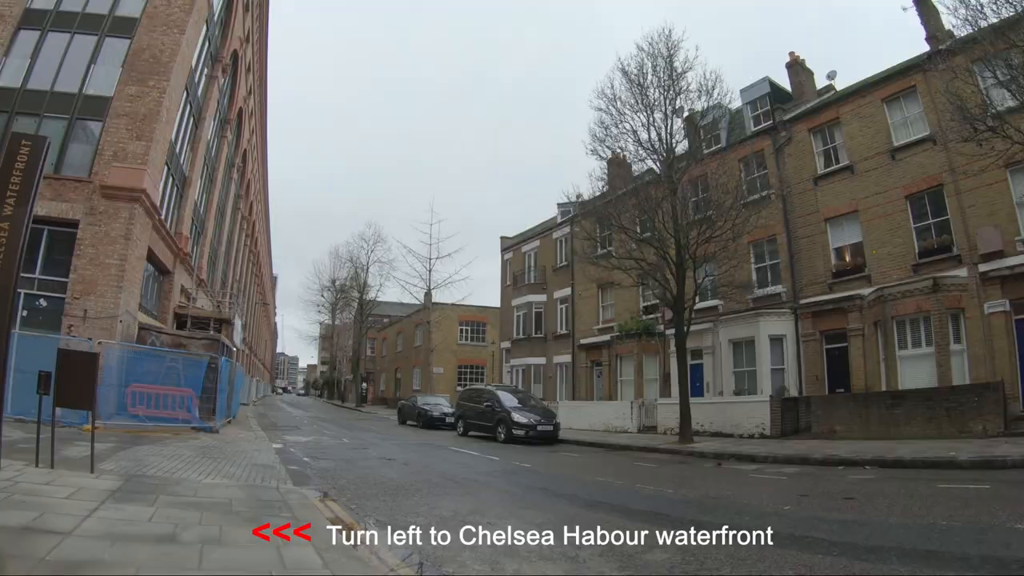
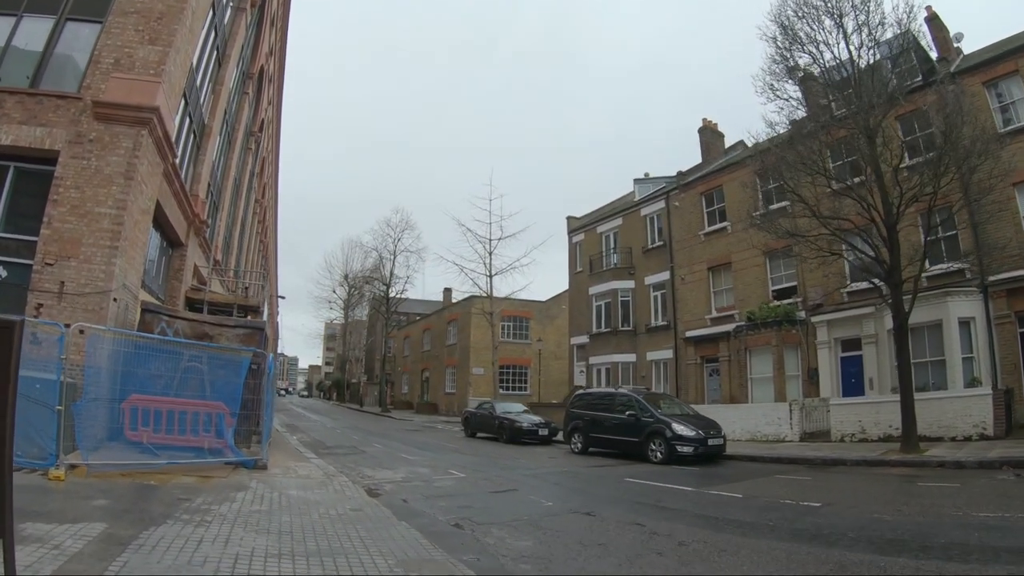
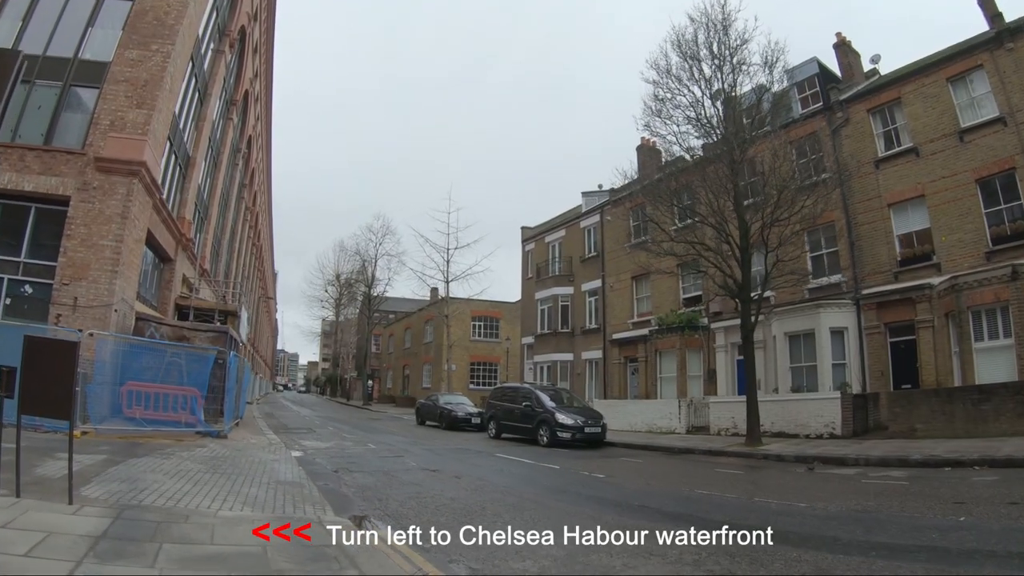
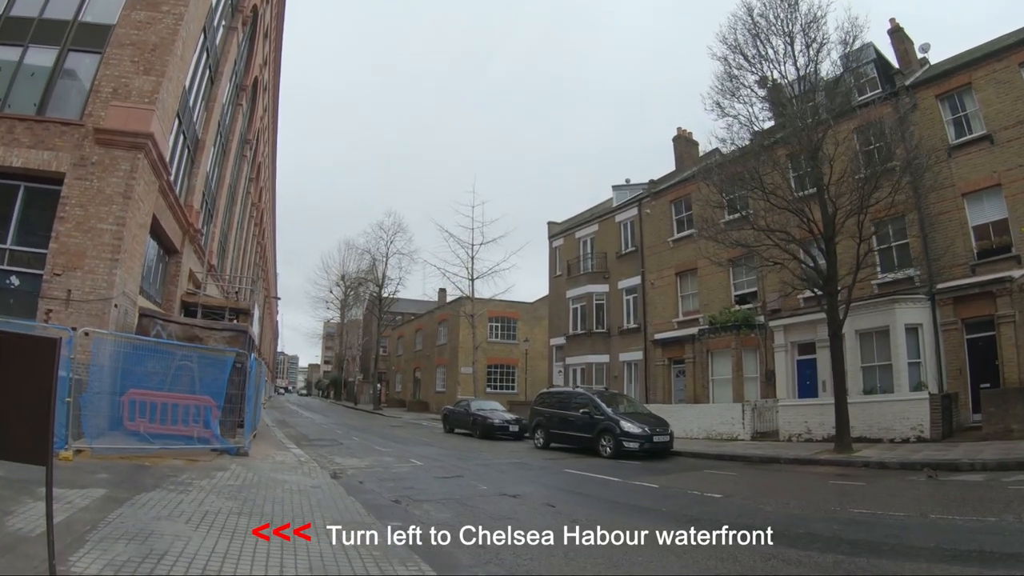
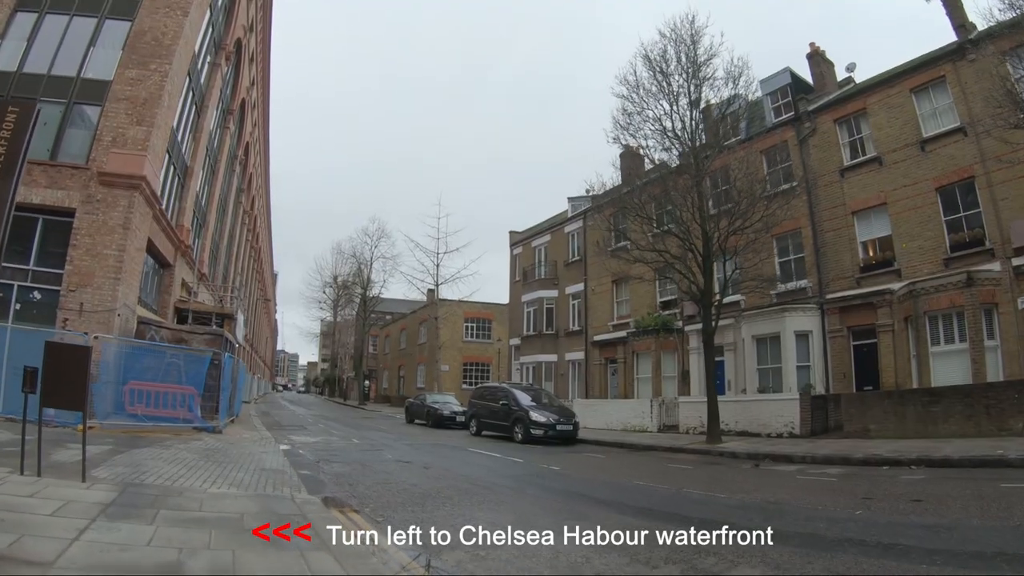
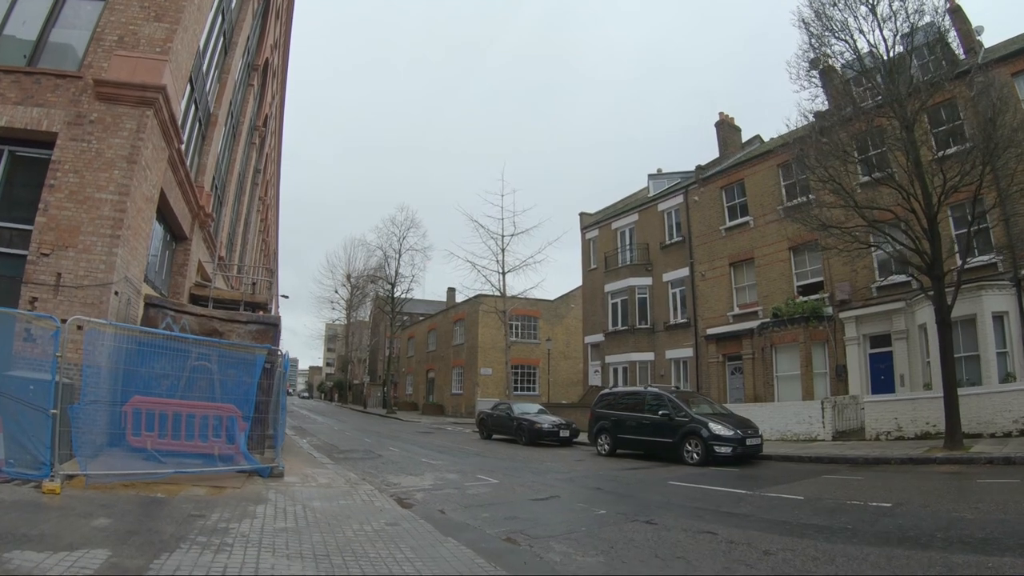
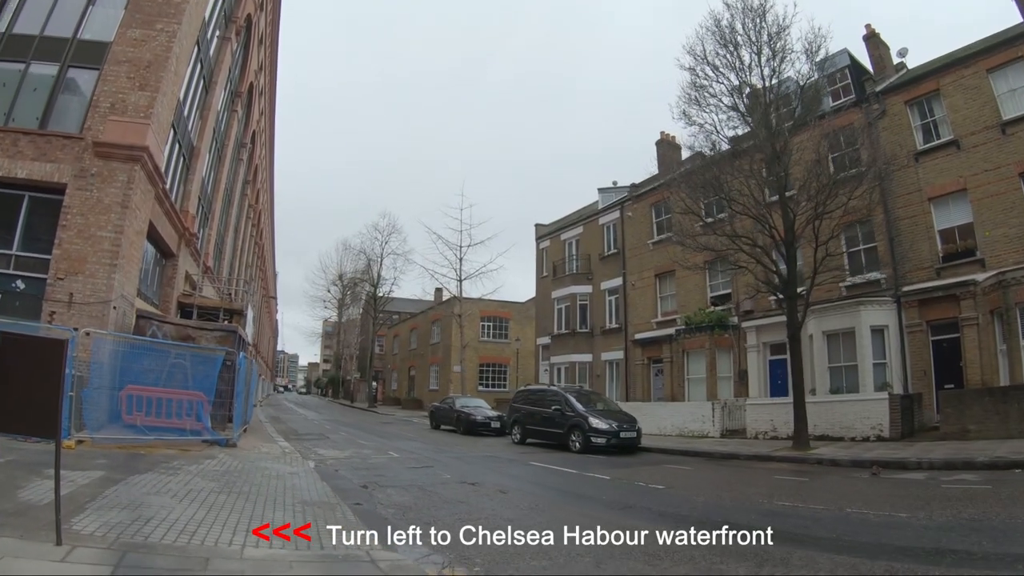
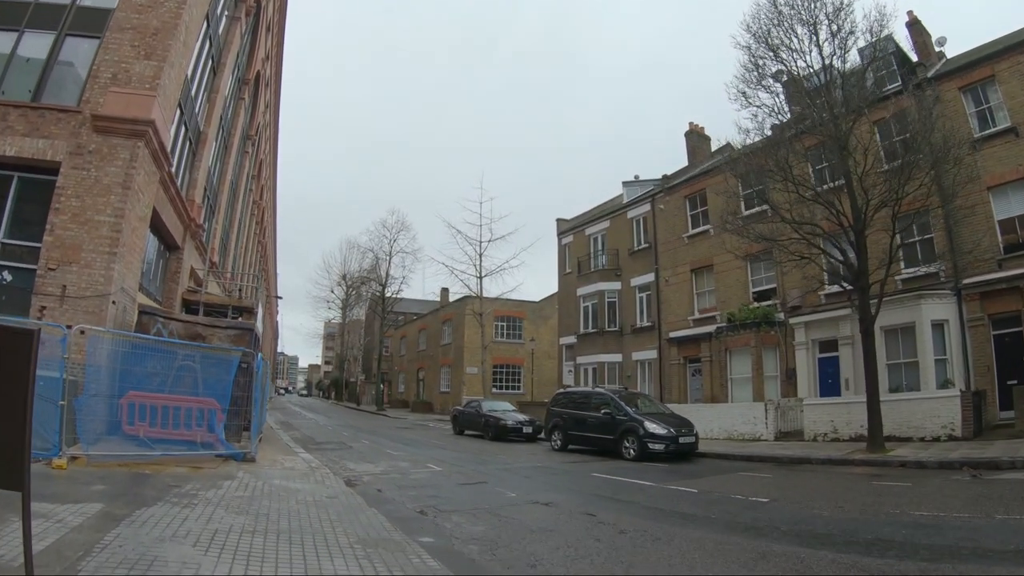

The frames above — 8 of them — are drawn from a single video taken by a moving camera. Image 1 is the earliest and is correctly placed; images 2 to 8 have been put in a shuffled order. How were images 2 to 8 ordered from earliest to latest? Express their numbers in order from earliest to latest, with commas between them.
5, 3, 7, 4, 8, 2, 6
